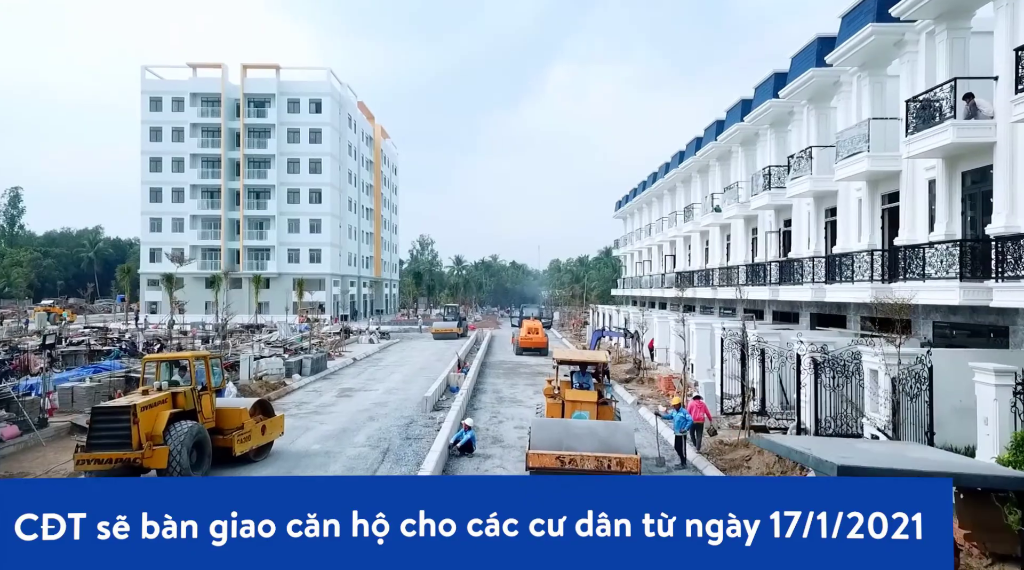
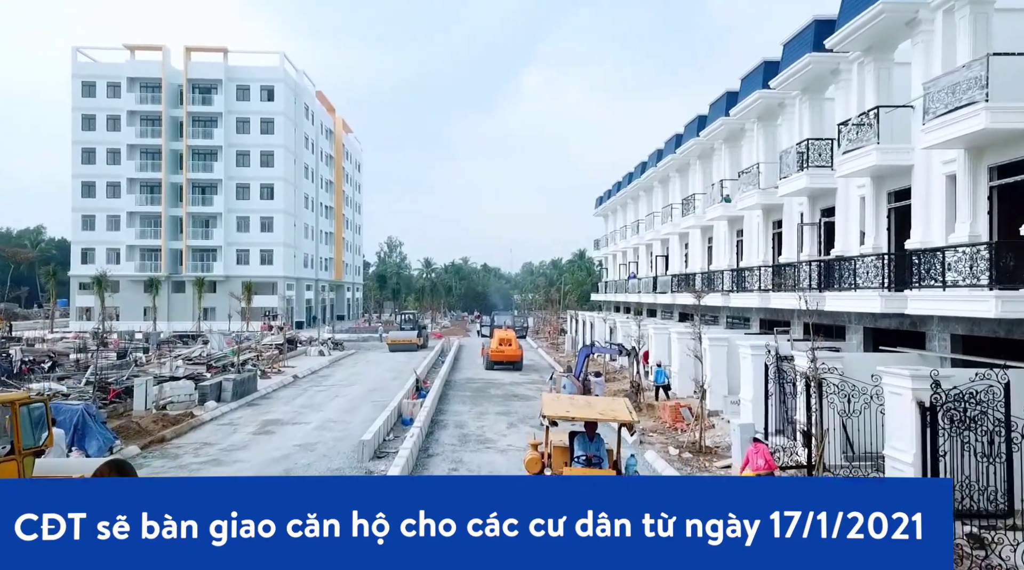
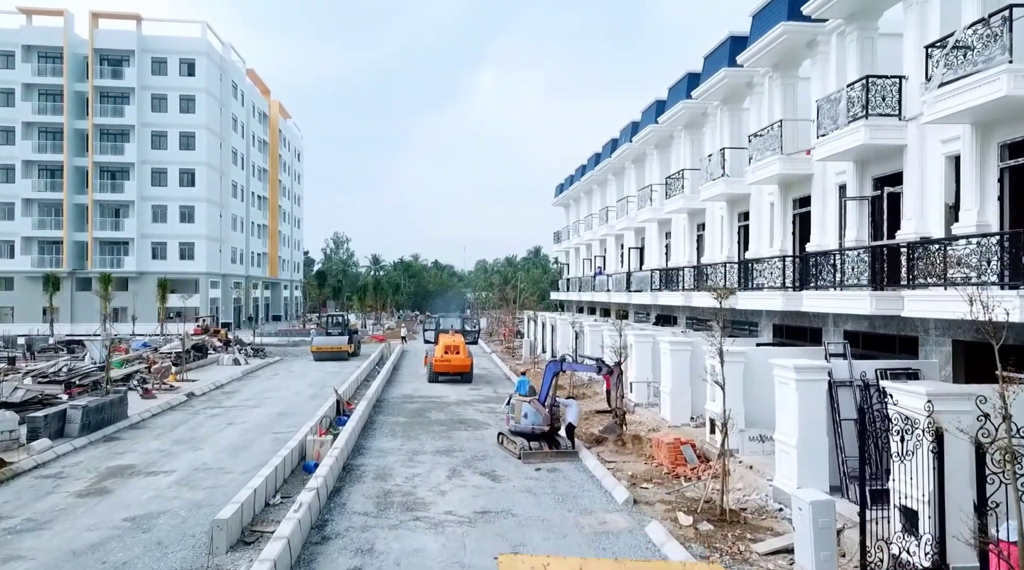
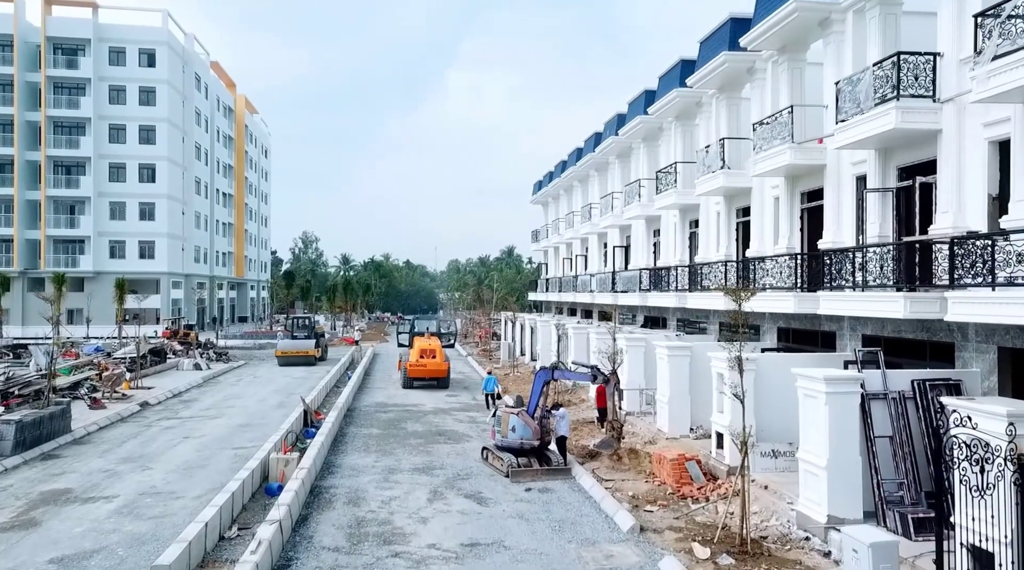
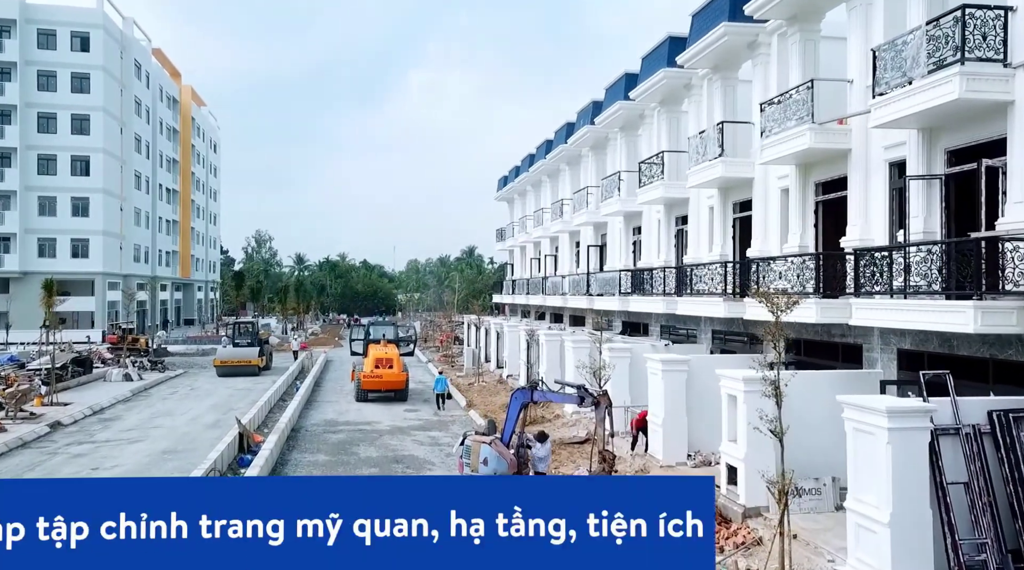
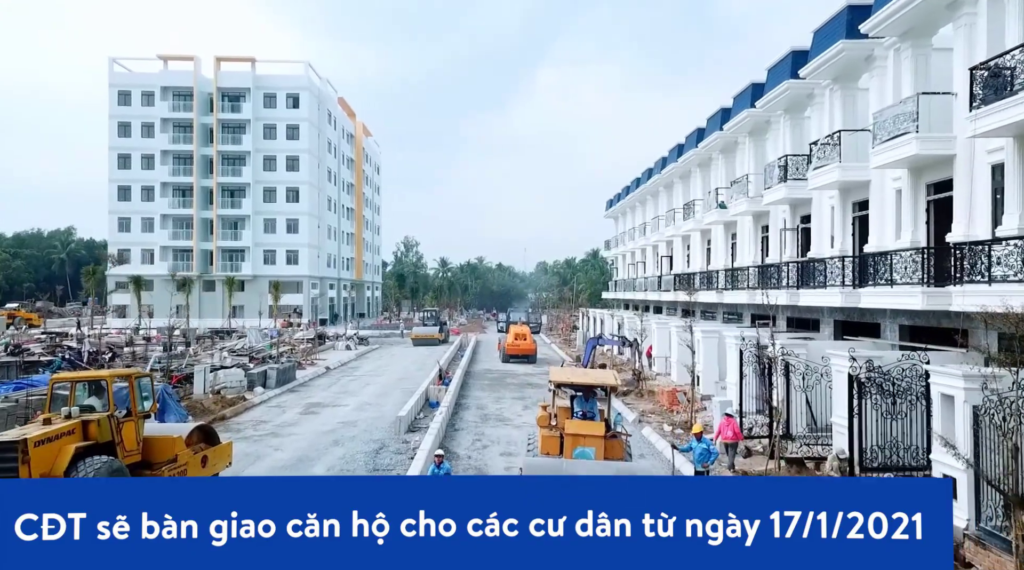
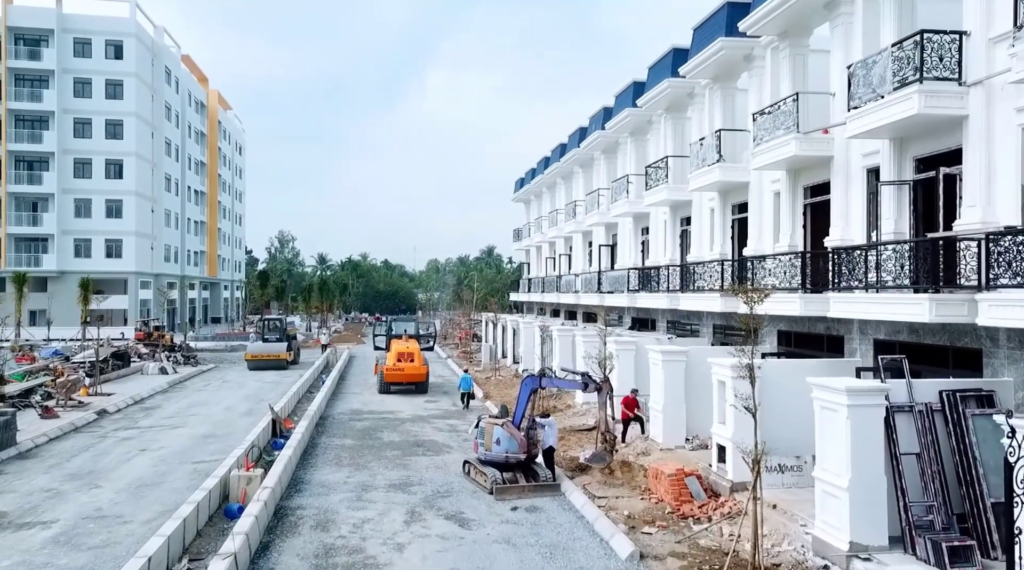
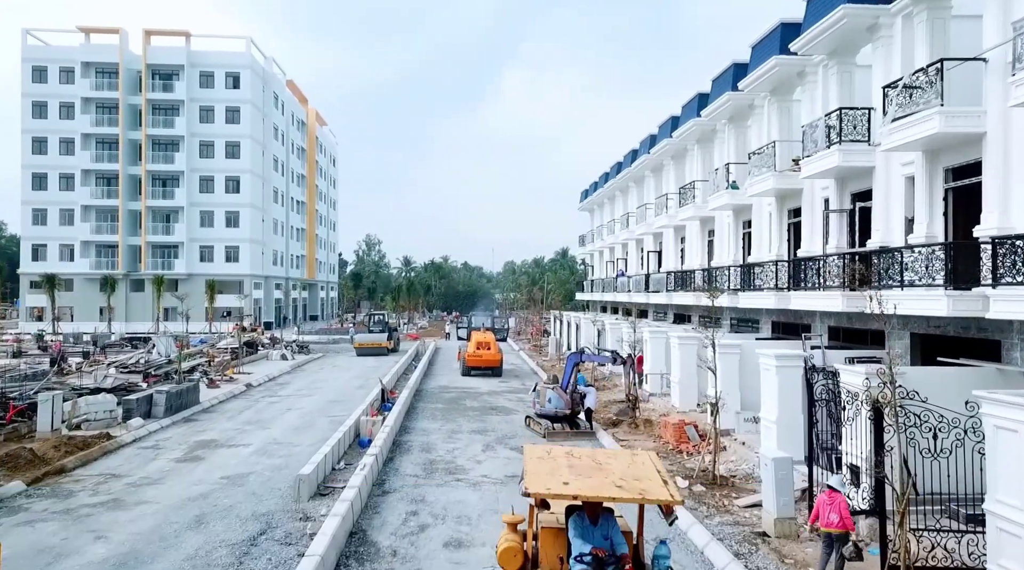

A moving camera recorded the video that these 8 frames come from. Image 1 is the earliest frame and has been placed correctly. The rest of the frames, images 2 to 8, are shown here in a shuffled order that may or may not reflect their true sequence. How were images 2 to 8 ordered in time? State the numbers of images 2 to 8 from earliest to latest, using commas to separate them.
6, 2, 8, 3, 4, 7, 5
